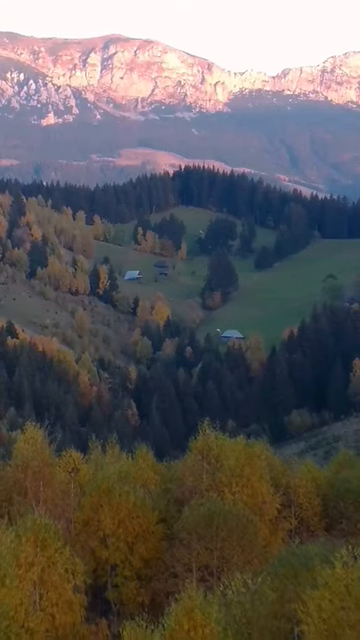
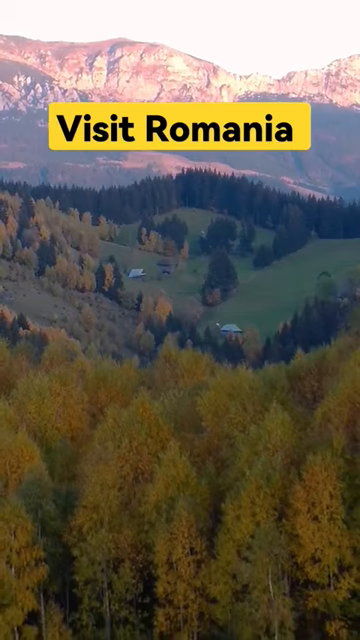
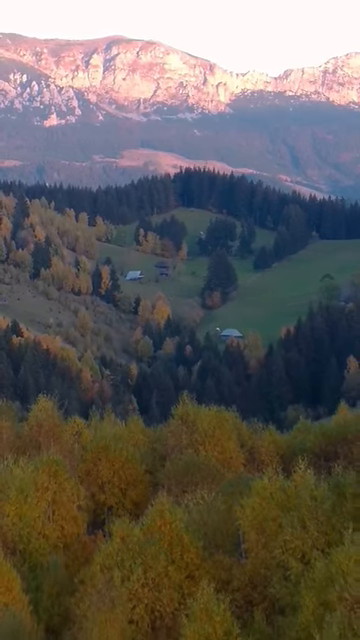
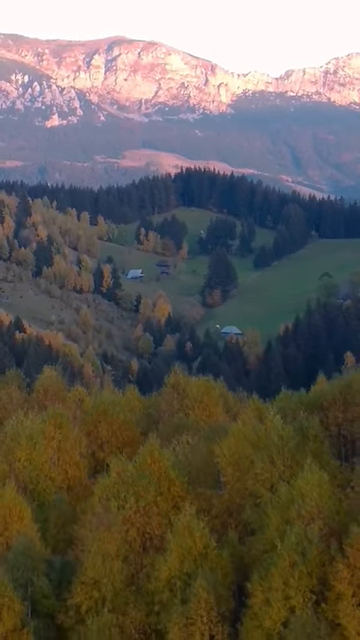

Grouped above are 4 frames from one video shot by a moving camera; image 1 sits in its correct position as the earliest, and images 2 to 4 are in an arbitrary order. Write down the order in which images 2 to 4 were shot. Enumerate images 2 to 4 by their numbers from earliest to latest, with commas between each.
3, 4, 2
